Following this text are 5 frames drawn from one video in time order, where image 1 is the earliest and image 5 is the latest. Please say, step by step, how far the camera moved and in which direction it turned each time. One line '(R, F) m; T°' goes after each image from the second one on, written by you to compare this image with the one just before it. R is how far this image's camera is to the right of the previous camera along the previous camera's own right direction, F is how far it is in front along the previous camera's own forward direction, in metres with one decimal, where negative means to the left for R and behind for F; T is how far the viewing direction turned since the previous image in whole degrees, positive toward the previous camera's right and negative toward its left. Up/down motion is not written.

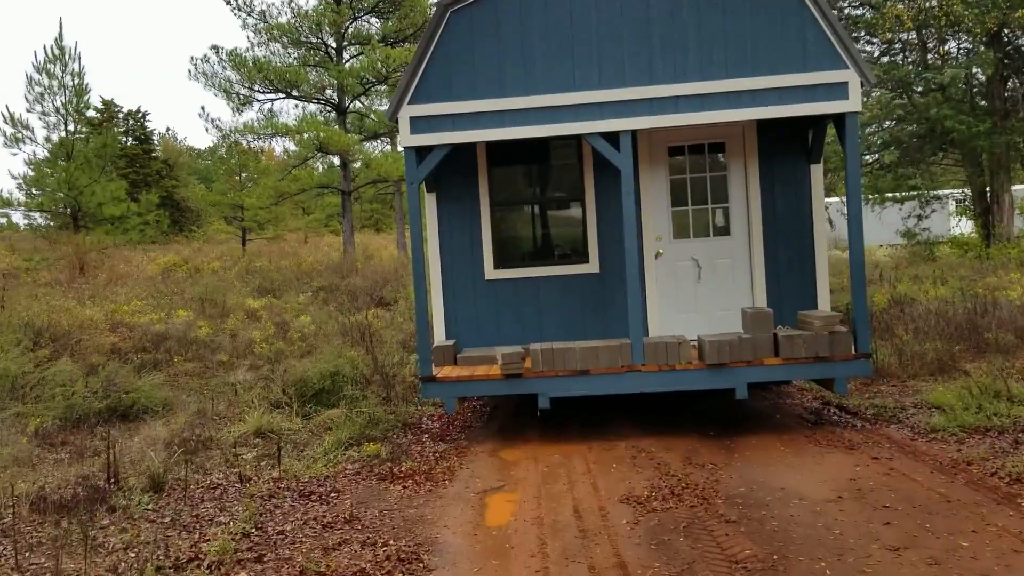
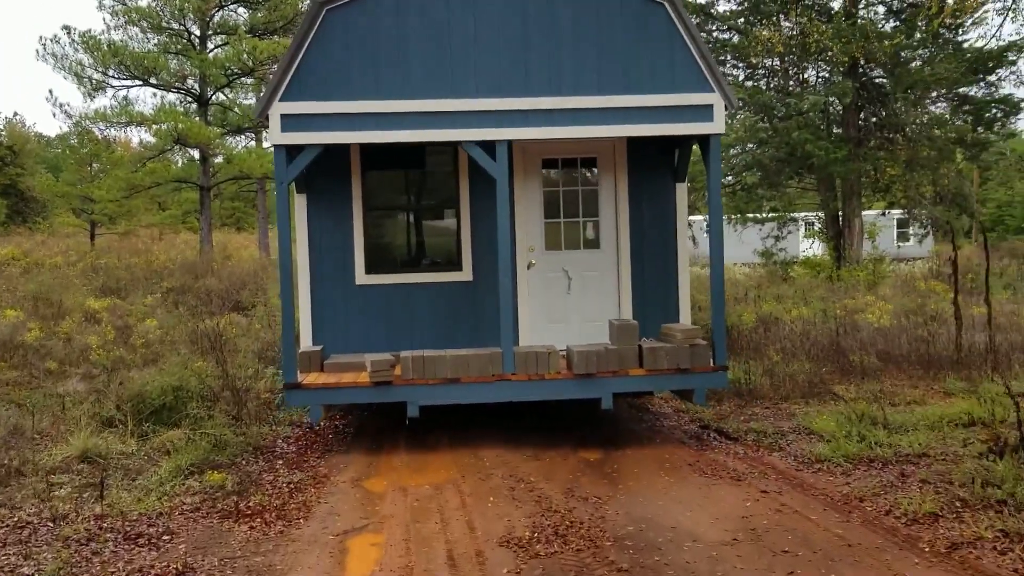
(0.0, +0.5) m; +8°
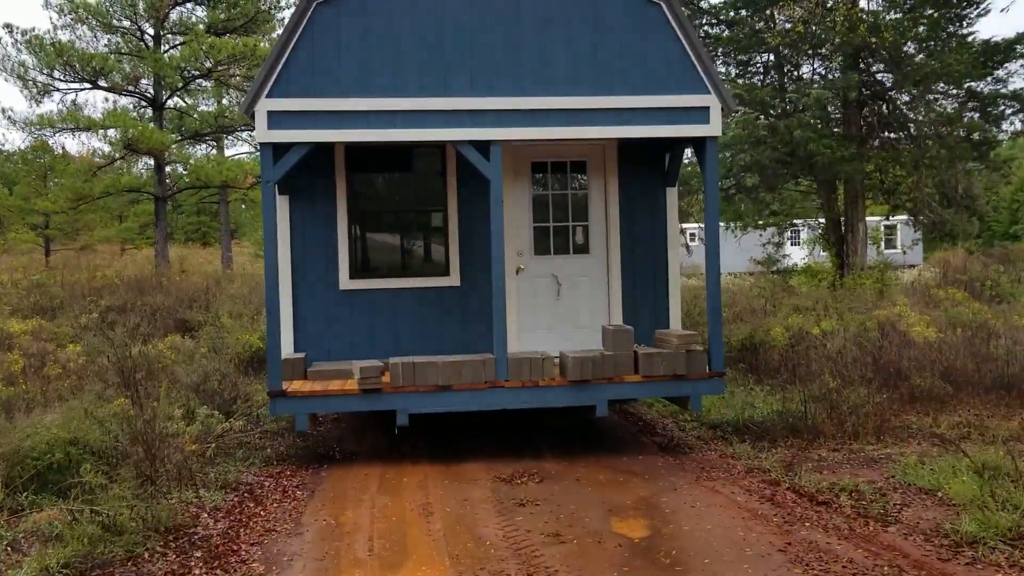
(-0.2, +1.6) m; +2°
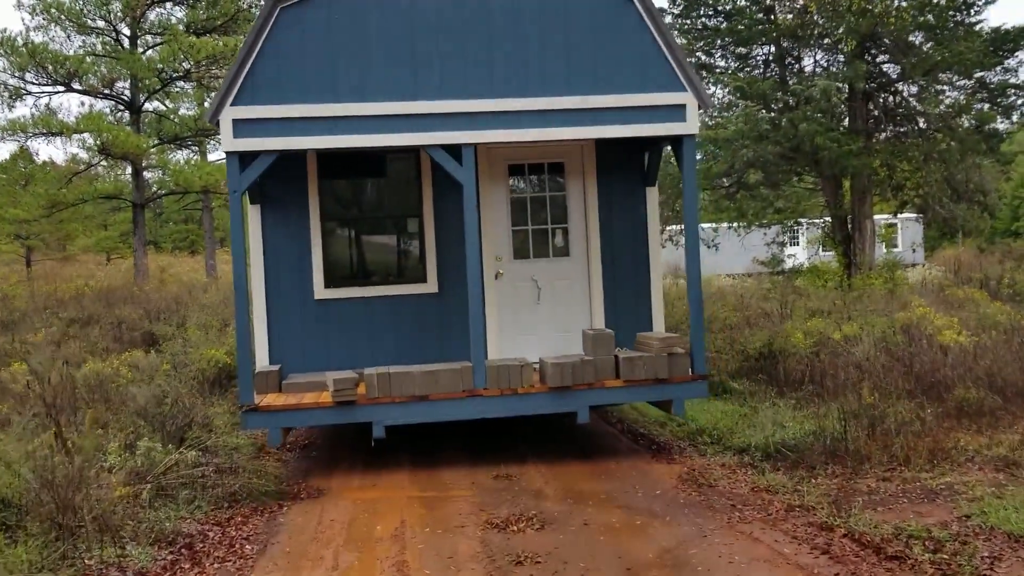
(0.0, +0.9) m; 0°
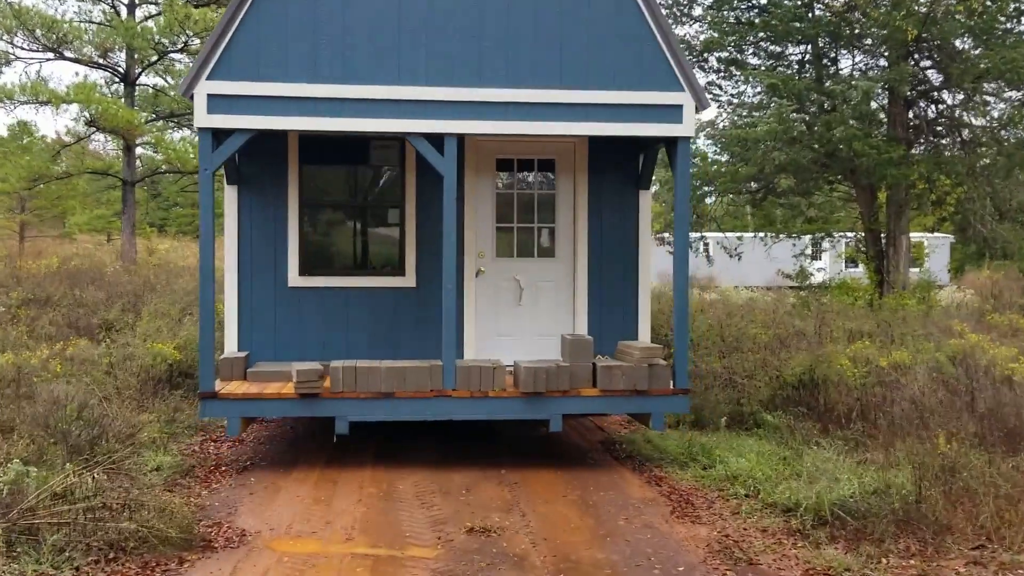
(+0.1, +1.2) m; -1°
